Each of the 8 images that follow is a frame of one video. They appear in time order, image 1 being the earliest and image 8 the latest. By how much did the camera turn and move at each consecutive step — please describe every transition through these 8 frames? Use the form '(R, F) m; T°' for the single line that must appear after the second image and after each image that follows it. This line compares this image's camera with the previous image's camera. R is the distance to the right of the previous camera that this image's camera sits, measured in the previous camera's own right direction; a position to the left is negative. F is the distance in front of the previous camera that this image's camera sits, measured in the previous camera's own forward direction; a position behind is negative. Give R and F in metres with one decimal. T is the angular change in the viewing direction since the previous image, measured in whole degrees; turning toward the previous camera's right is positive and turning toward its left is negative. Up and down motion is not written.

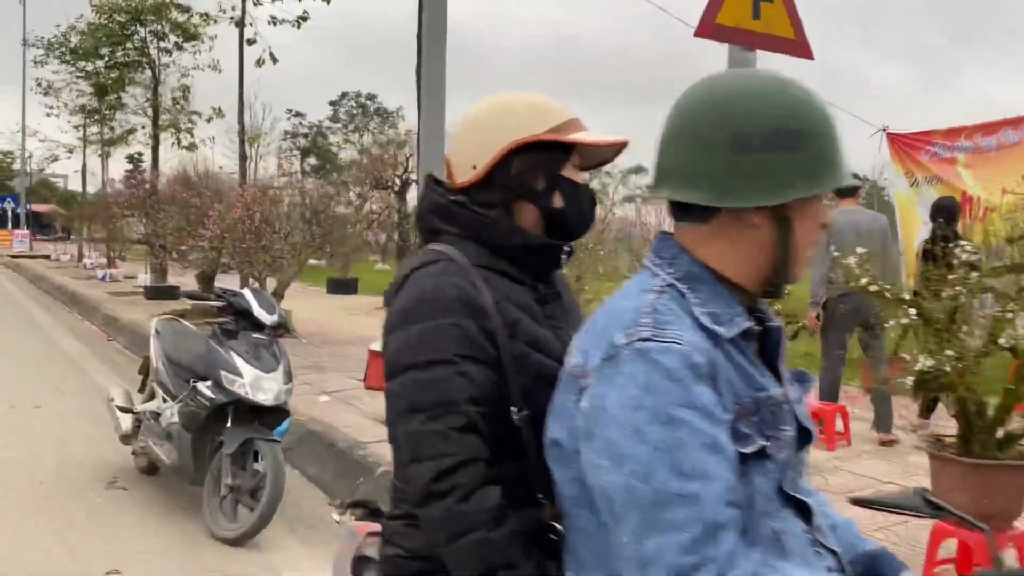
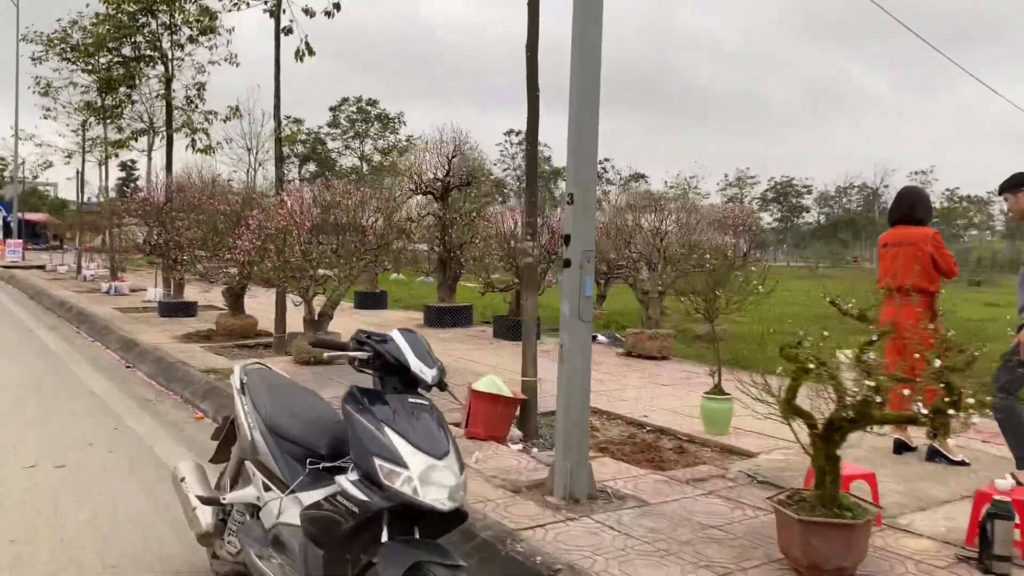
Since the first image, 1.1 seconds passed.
(-1.0, +1.5) m; +1°
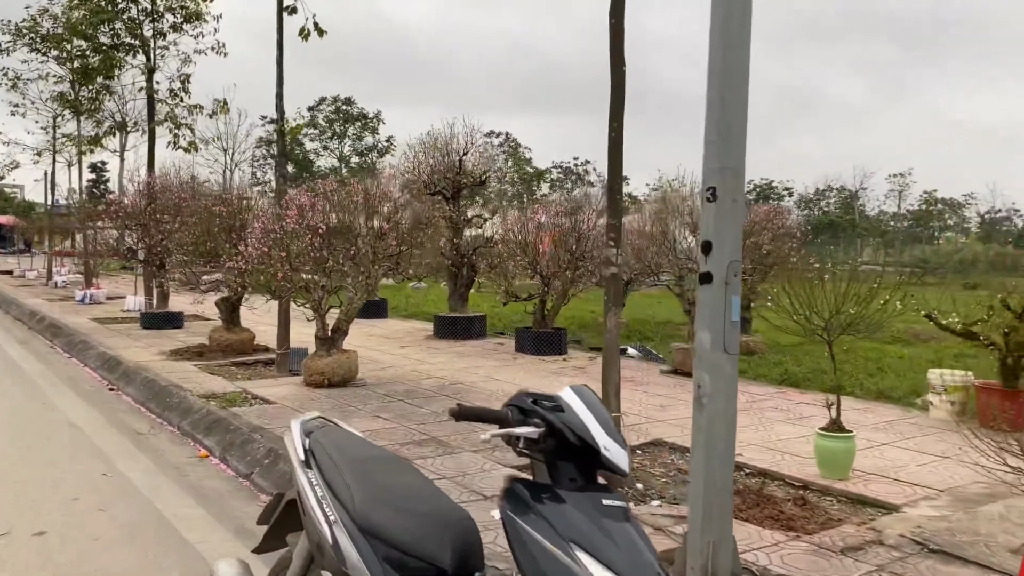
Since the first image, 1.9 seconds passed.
(-0.6, +1.1) m; +2°
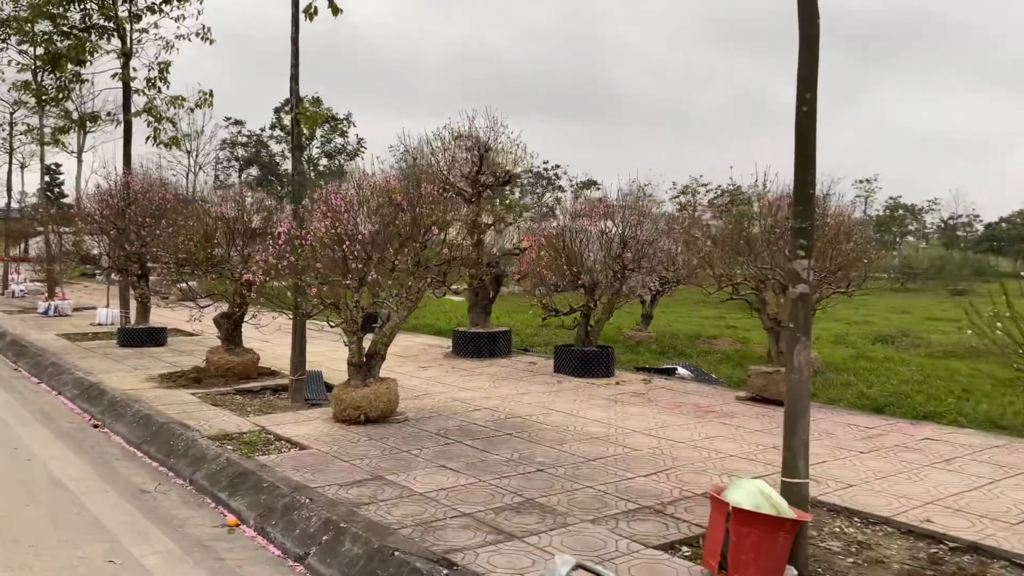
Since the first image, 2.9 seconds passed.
(-0.9, +1.4) m; +3°
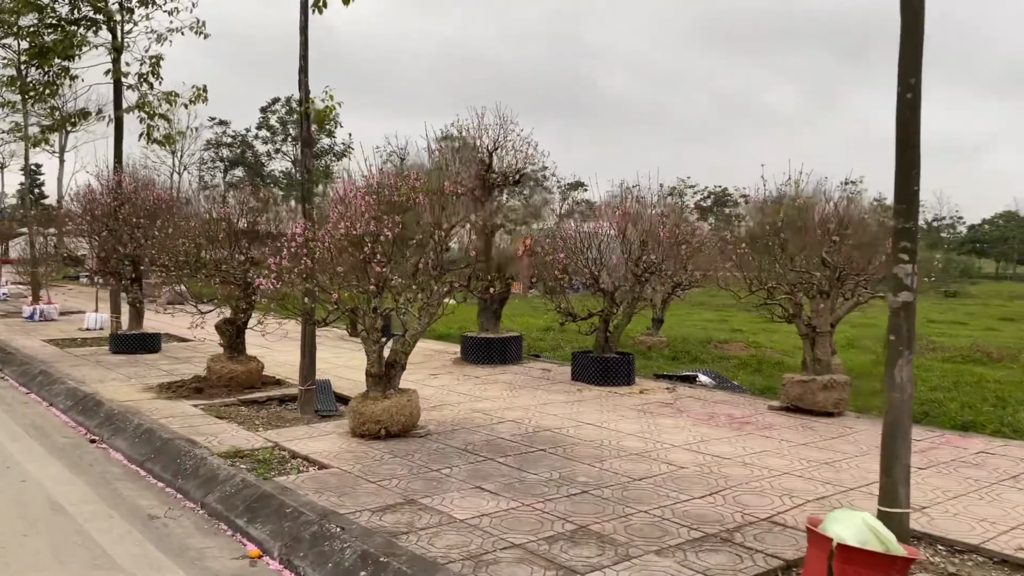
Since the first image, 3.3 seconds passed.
(-0.4, +0.5) m; +1°
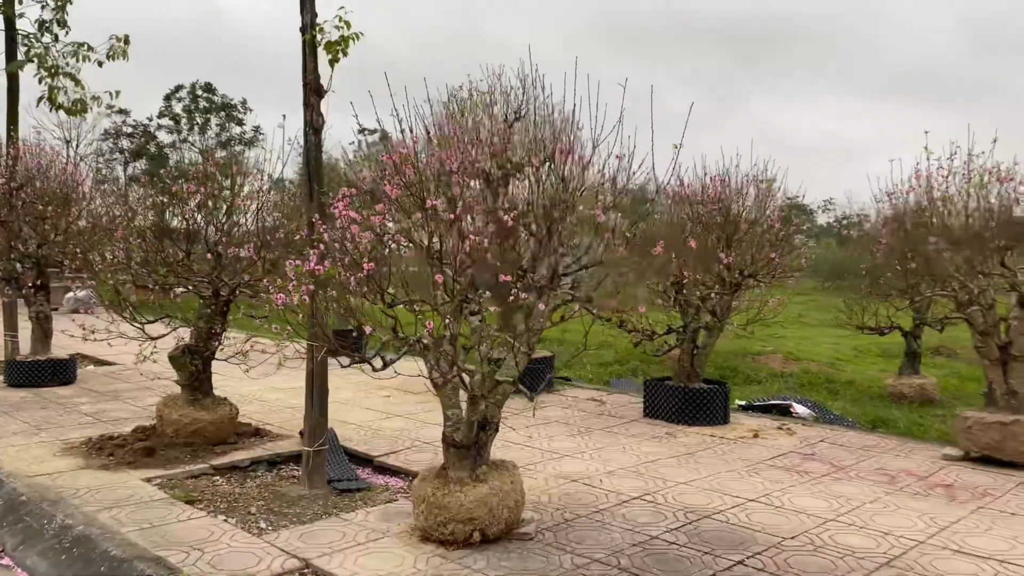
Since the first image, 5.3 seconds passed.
(-1.2, +2.5) m; +6°
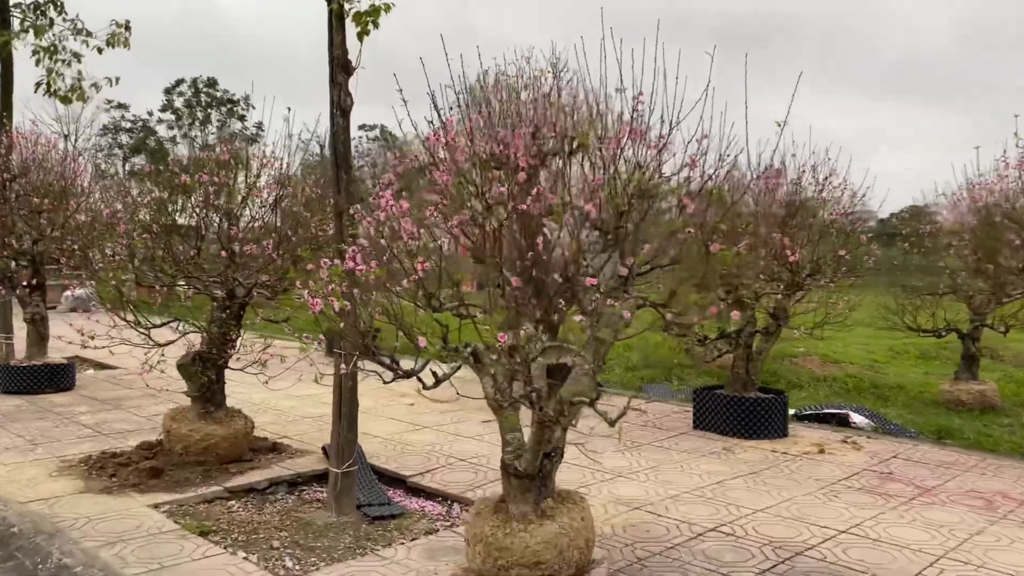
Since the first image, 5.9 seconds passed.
(-0.3, +0.6) m; 0°
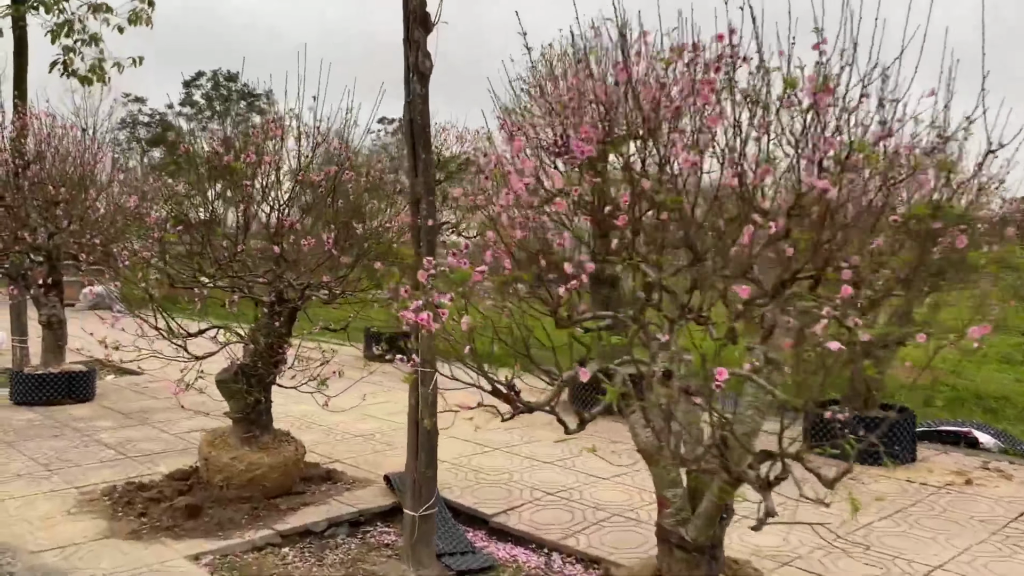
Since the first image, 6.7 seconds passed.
(-0.5, +0.9) m; -1°
